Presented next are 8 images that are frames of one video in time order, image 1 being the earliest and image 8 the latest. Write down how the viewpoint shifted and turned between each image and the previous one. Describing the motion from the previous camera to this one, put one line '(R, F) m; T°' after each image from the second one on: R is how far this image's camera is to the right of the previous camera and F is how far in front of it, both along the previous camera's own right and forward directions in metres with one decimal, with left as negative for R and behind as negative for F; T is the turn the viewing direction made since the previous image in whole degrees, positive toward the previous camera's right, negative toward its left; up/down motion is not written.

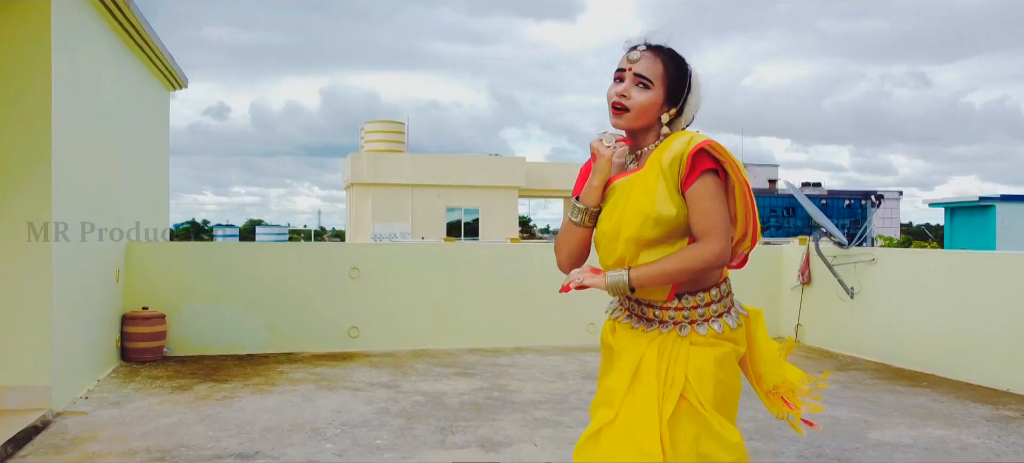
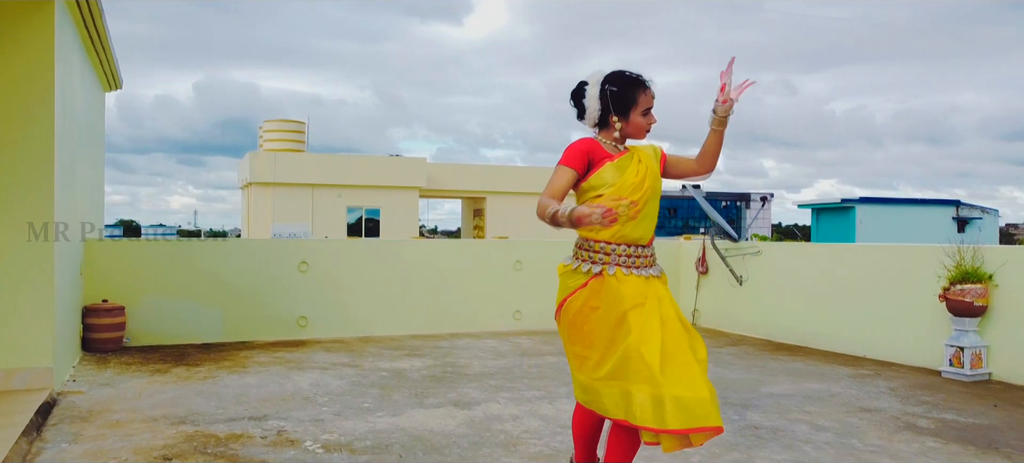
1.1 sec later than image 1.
(-0.5, -0.9) m; +8°
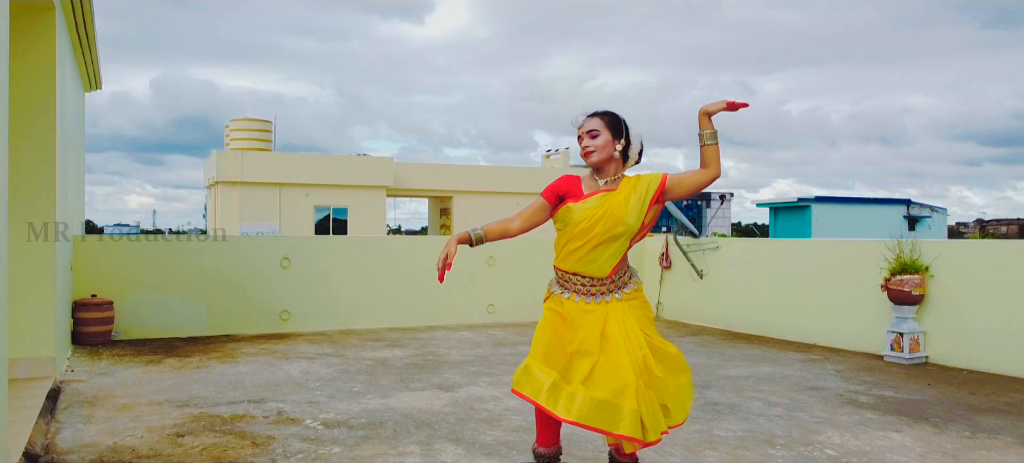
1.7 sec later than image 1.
(-0.1, -0.4) m; +3°
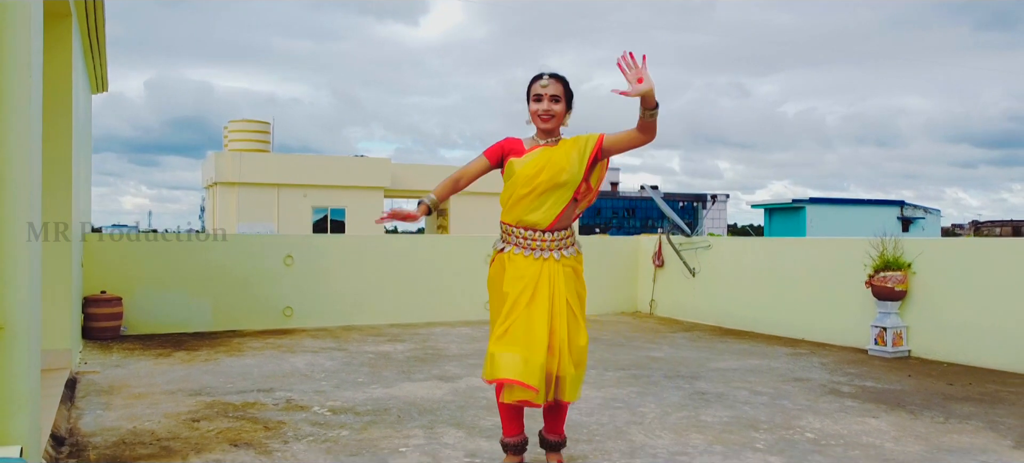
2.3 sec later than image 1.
(0.0, -0.3) m; 0°
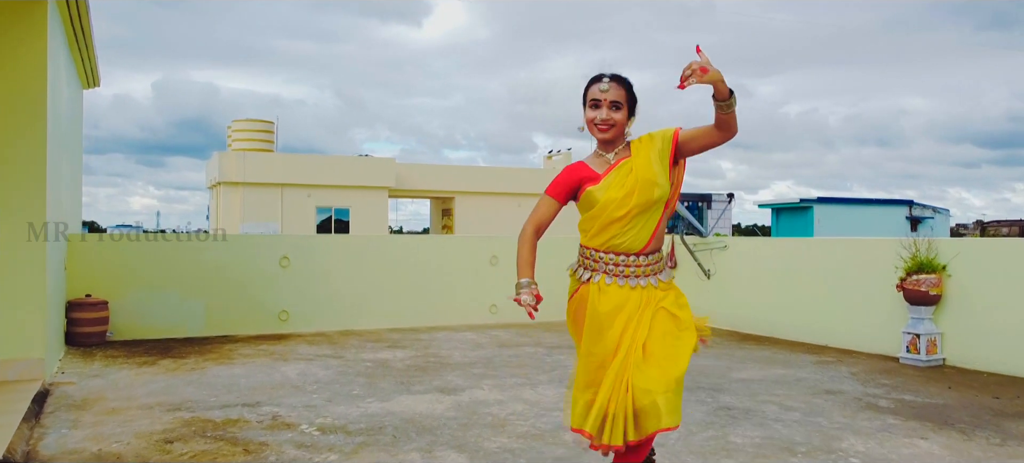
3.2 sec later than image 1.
(0.0, +0.5) m; 0°
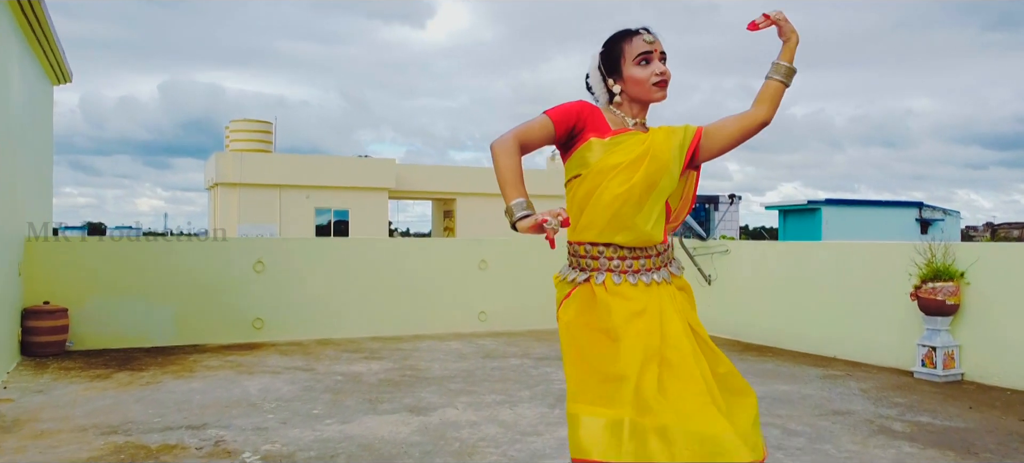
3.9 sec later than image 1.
(+0.2, +0.5) m; -1°
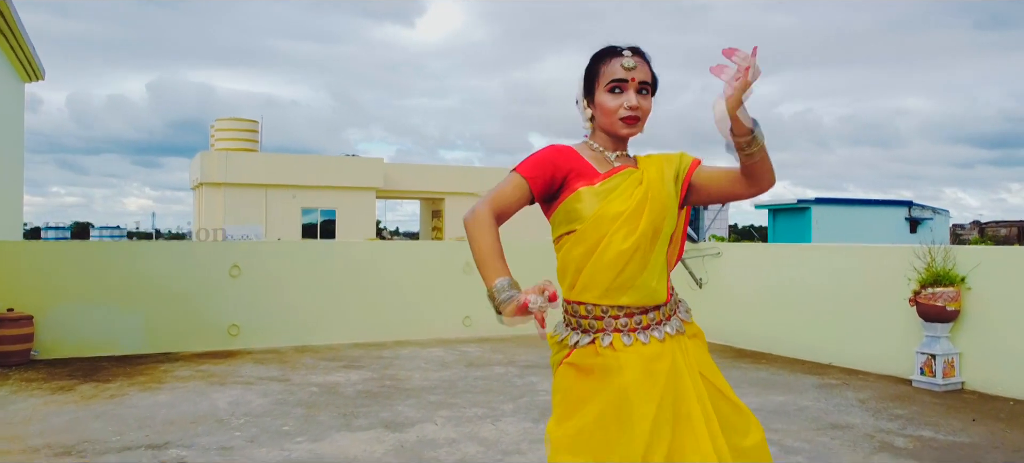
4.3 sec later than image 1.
(+0.1, +0.3) m; +1°
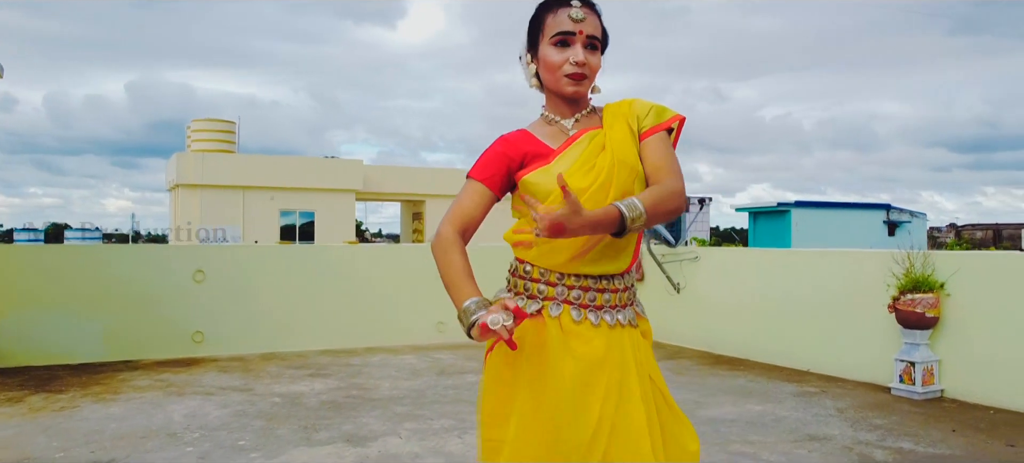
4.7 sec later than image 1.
(+0.1, +0.2) m; +1°
